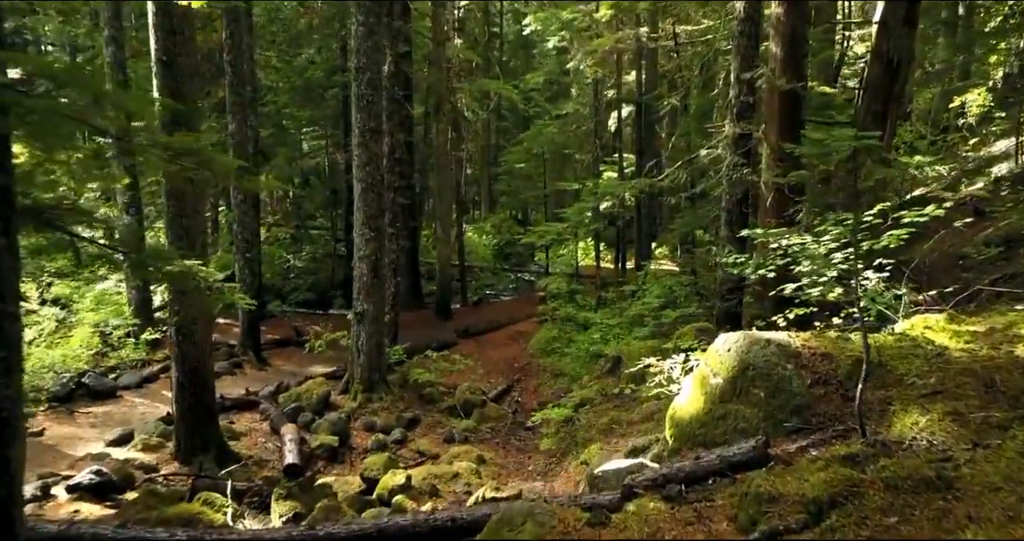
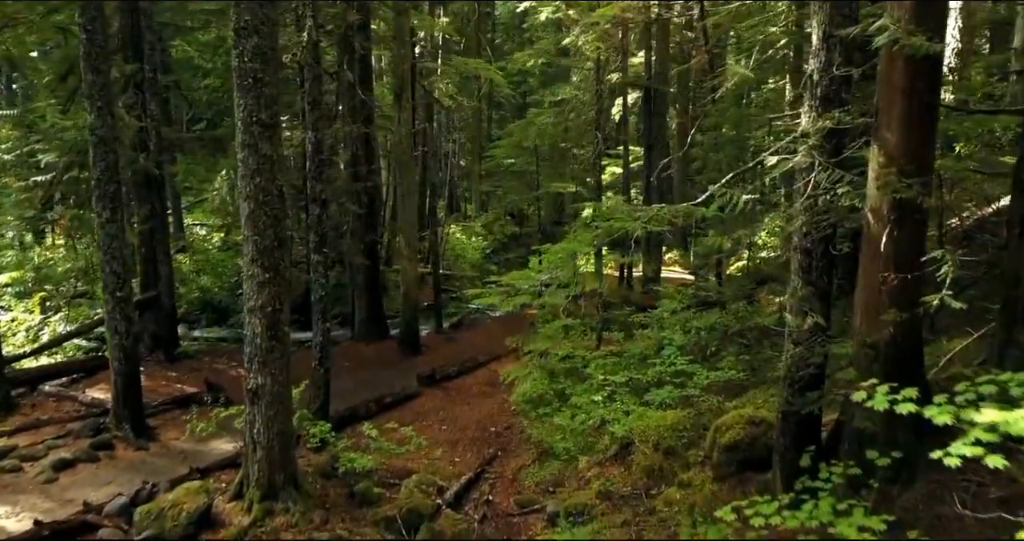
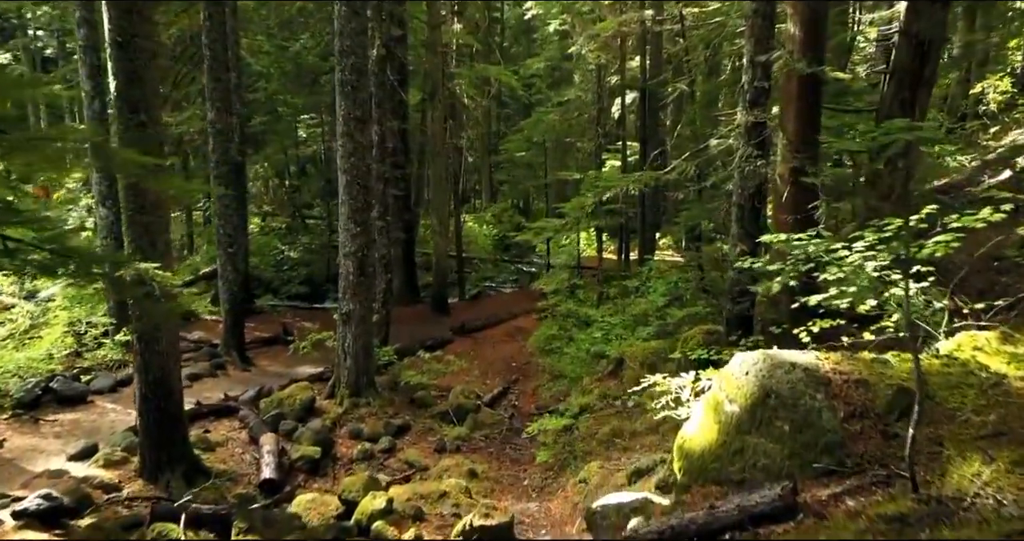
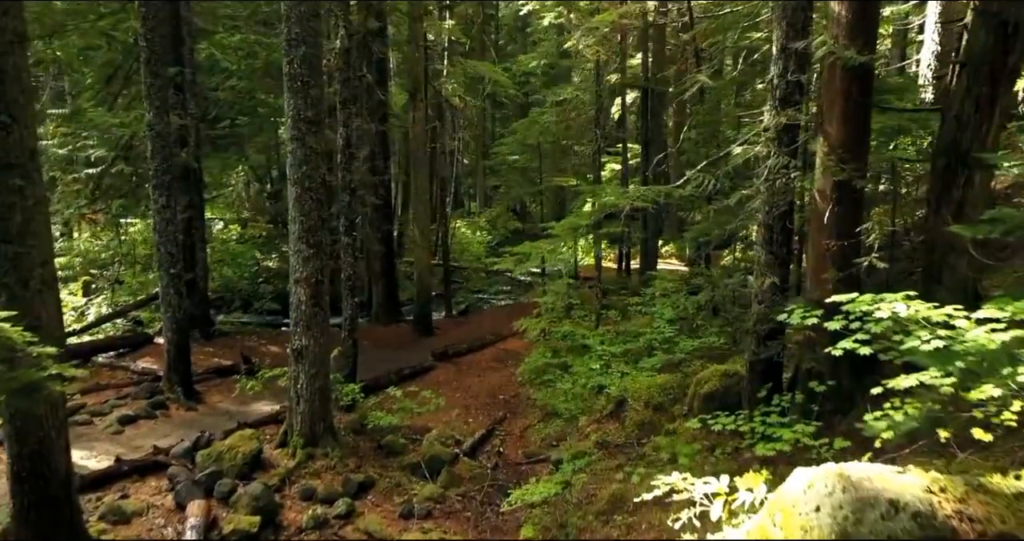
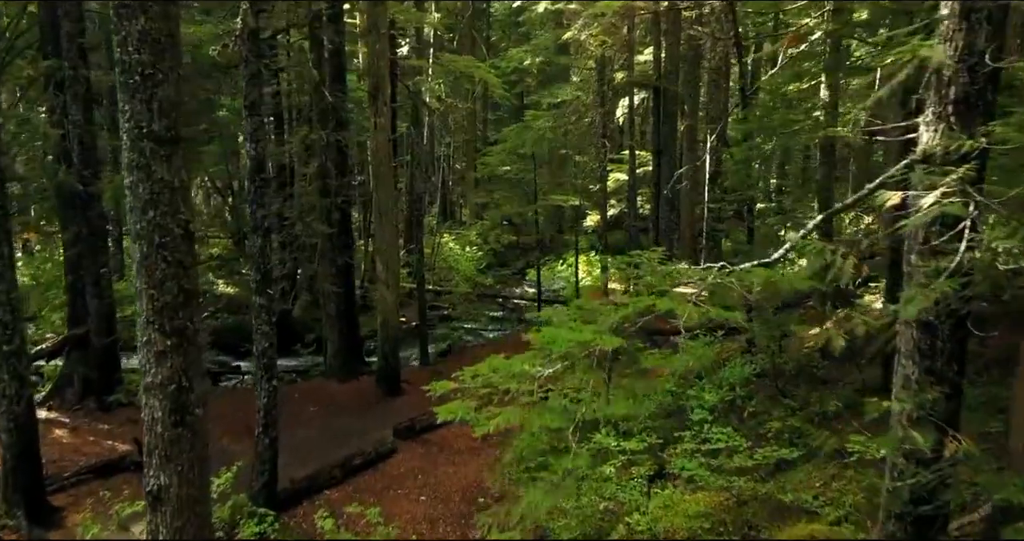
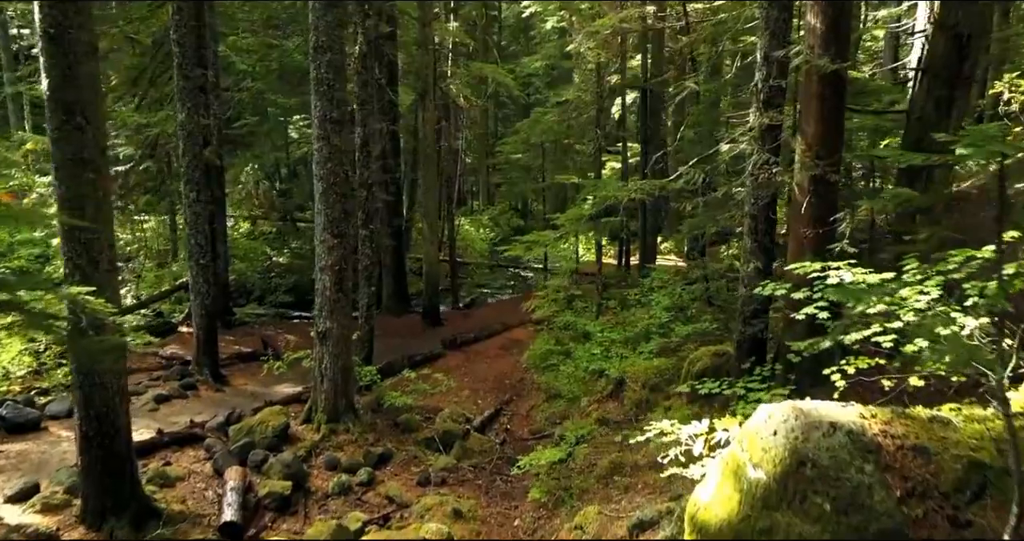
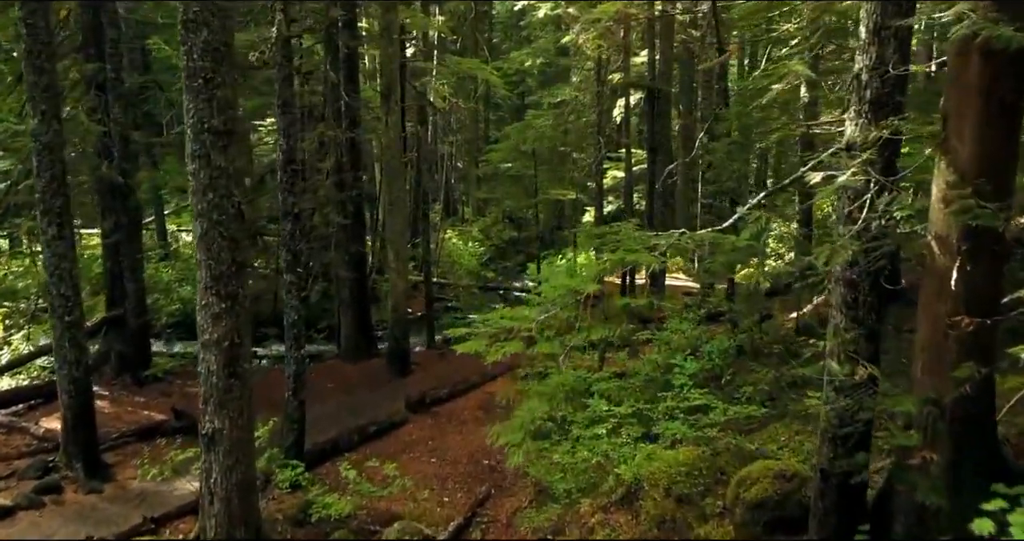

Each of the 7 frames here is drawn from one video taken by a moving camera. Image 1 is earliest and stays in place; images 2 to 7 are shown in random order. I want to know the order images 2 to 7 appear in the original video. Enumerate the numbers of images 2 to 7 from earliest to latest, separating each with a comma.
3, 6, 4, 2, 7, 5
